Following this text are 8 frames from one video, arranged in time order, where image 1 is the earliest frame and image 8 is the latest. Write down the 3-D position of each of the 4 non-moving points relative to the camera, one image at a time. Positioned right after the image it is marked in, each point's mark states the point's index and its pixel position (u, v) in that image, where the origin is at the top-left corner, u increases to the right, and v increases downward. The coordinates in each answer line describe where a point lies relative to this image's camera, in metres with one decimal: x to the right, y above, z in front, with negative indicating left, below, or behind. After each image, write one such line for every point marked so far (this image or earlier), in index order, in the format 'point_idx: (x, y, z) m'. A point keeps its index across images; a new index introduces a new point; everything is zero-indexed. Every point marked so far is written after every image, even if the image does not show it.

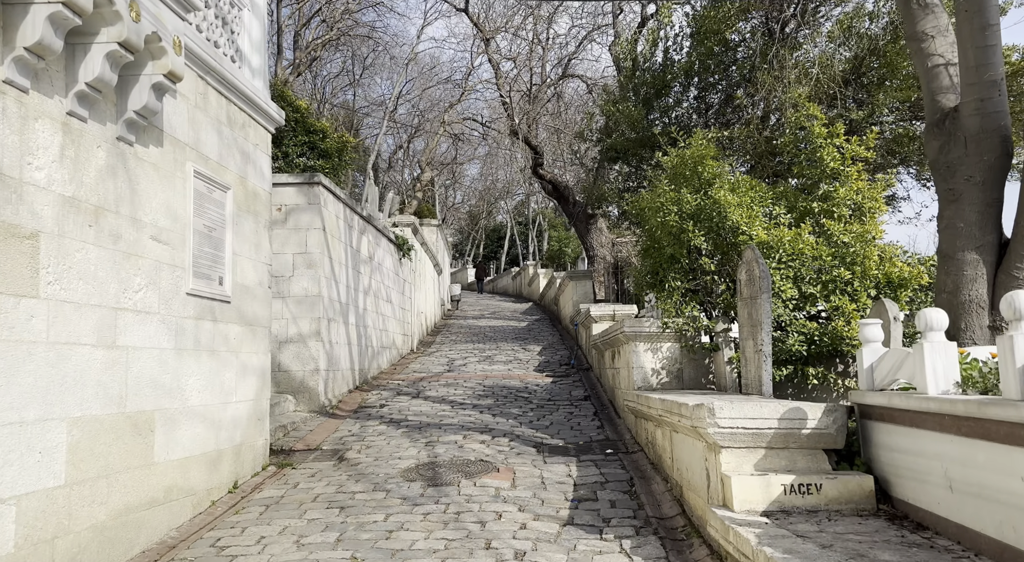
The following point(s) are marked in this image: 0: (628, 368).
0: (+1.2, -0.9, +9.0) m
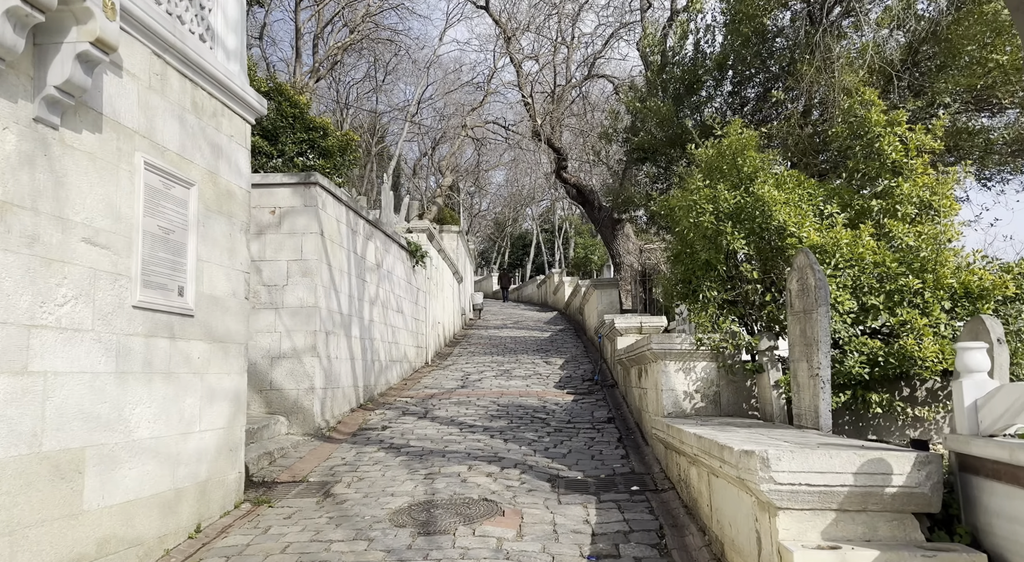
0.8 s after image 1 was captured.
0: (+1.3, -1.0, +8.0) m
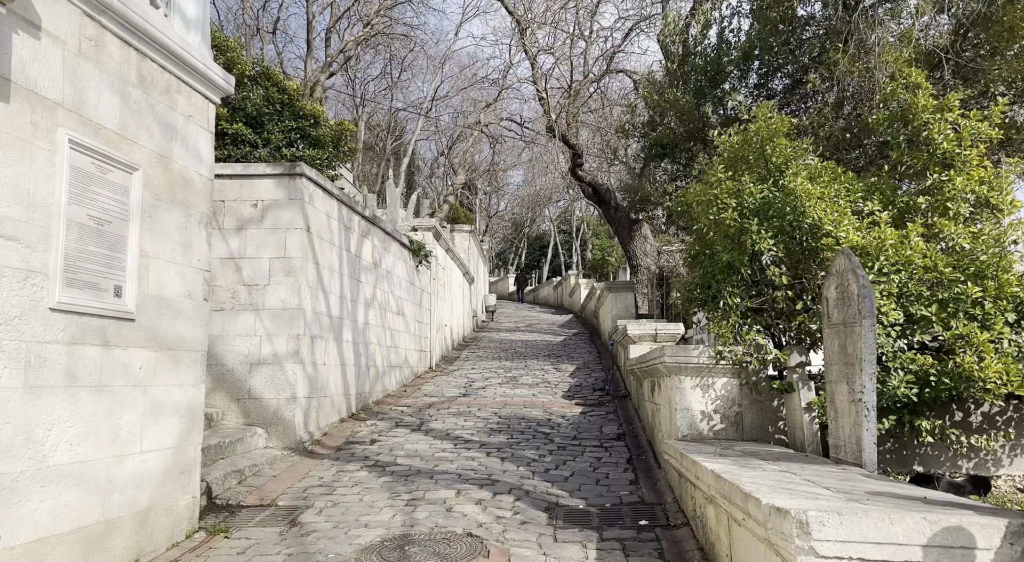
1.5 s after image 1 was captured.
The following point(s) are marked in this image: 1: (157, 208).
0: (+1.3, -1.0, +7.1) m
1: (-2.3, +0.5, +5.7) m
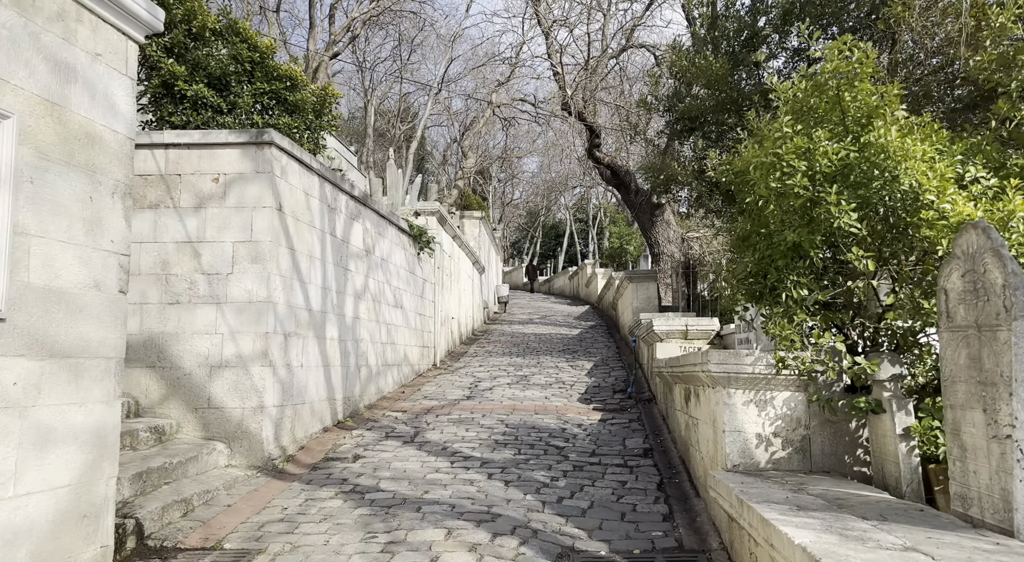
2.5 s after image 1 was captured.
0: (+1.3, -1.0, +5.6) m
1: (-2.3, +0.5, +4.3) m
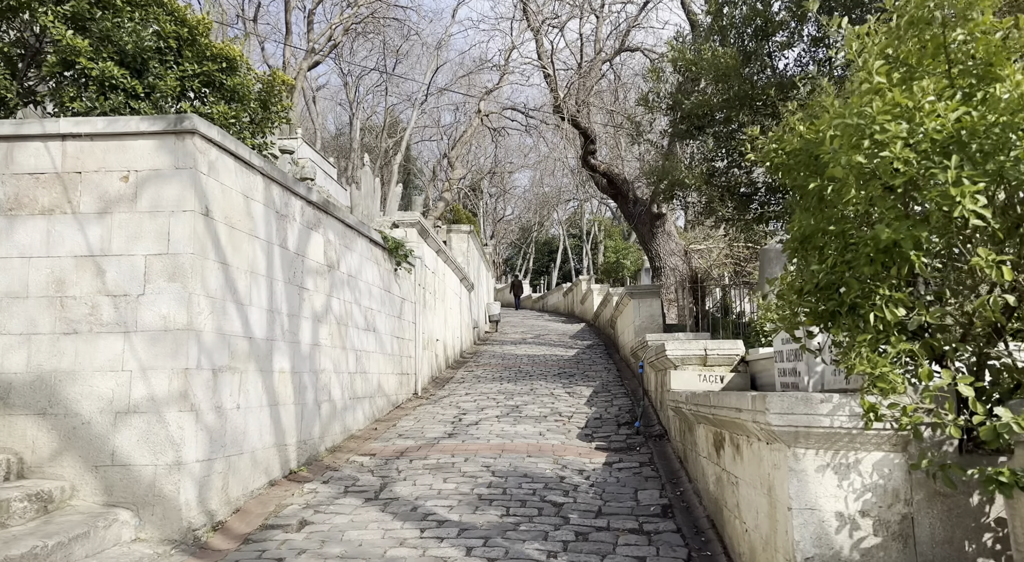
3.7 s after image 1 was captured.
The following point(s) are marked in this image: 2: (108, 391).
0: (+1.2, -1.0, +4.1) m
1: (-2.4, +0.5, +2.8) m
2: (-2.8, -0.8, +6.0) m
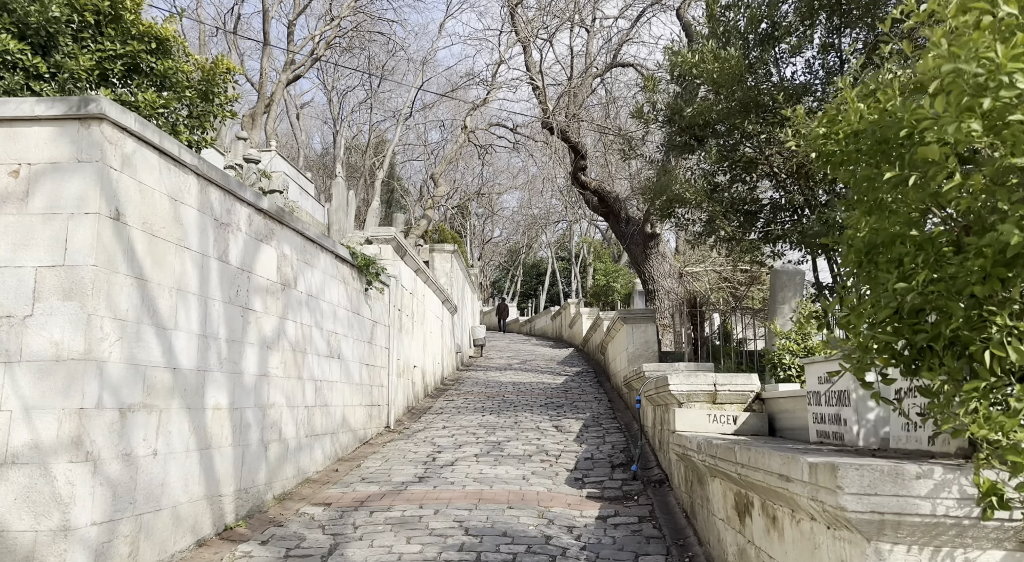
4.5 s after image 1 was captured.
0: (+1.1, -1.1, +2.9) m
1: (-2.5, +0.4, +1.6) m
2: (-3.0, -0.9, +4.8) m
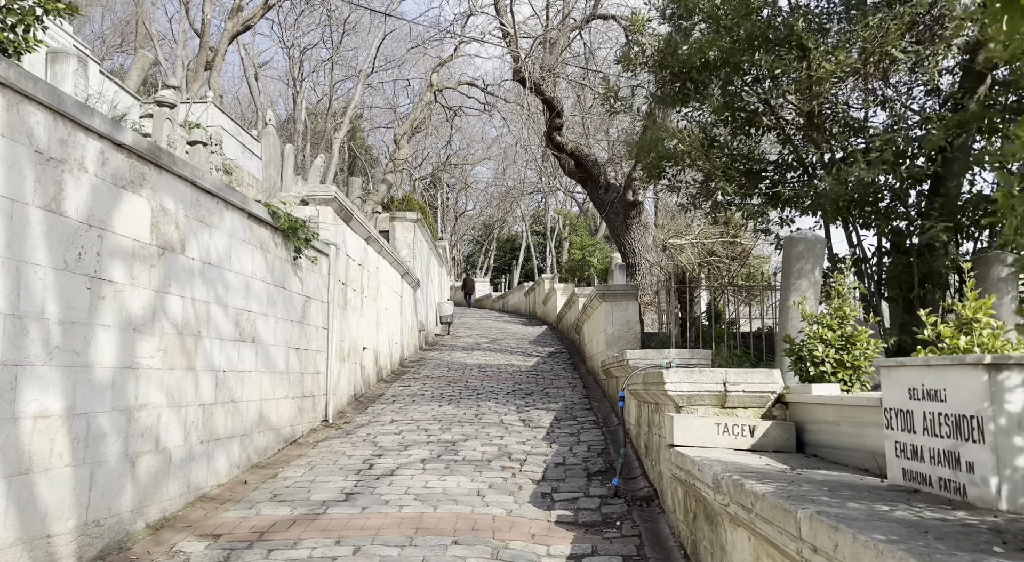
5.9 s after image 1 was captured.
0: (+0.9, -1.0, +1.2) m
1: (-2.7, +0.5, -0.3) m
2: (-3.2, -0.7, +3.0) m
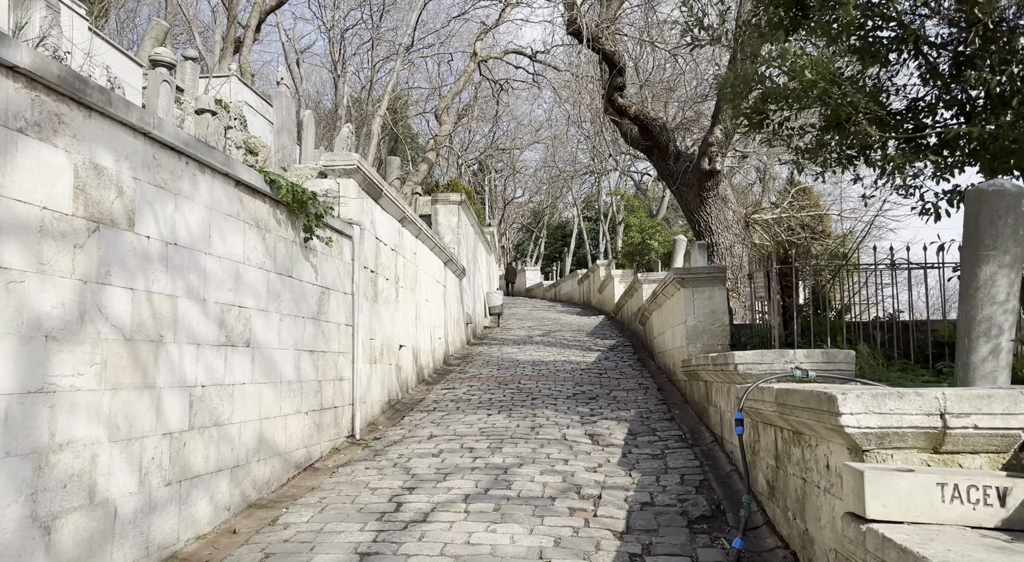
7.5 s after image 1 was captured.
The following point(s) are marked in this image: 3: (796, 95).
0: (+1.0, -1.0, -0.7) m
1: (-2.7, +0.5, -2.0) m
2: (-3.0, -0.7, +1.3) m
3: (+2.4, +1.6, +7.5) m
